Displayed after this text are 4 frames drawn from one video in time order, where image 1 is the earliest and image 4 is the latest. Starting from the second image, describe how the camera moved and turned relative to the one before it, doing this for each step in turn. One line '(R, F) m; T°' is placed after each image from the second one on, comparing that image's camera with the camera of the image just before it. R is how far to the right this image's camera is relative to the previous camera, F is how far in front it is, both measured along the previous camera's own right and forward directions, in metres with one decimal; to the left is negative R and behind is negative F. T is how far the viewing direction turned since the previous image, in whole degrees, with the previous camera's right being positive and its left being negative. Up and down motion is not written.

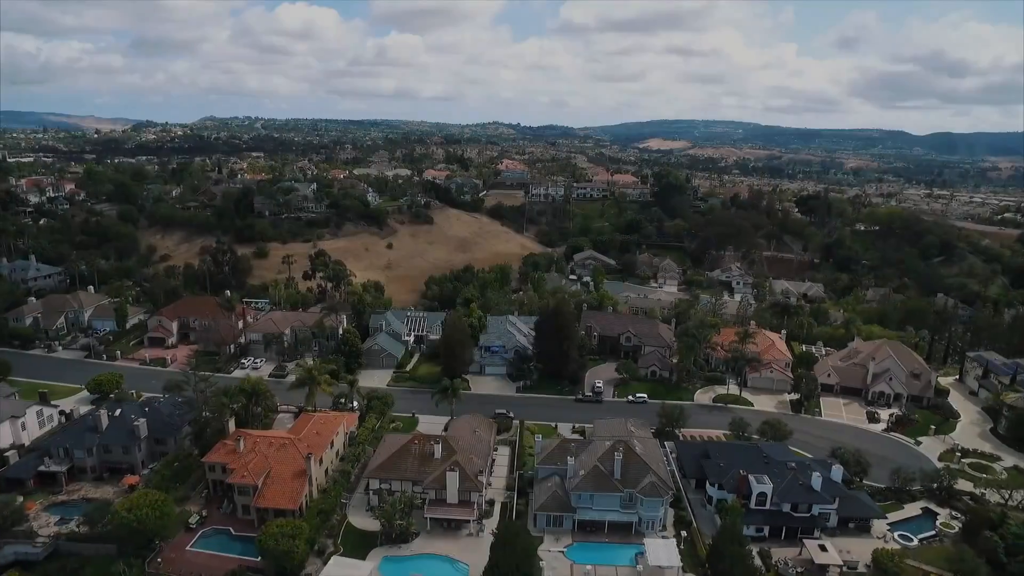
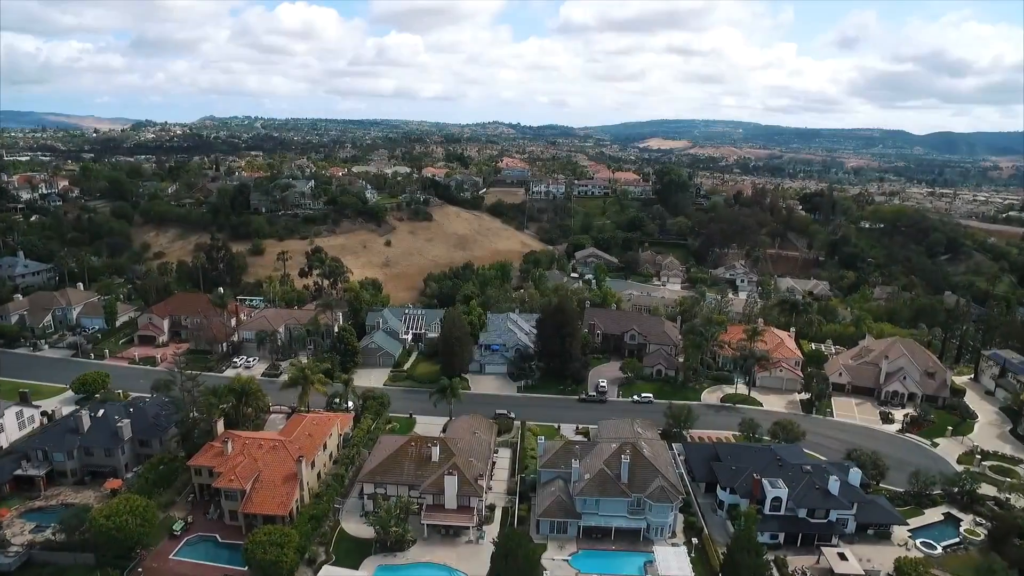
(-0.1, +2.2) m; 0°
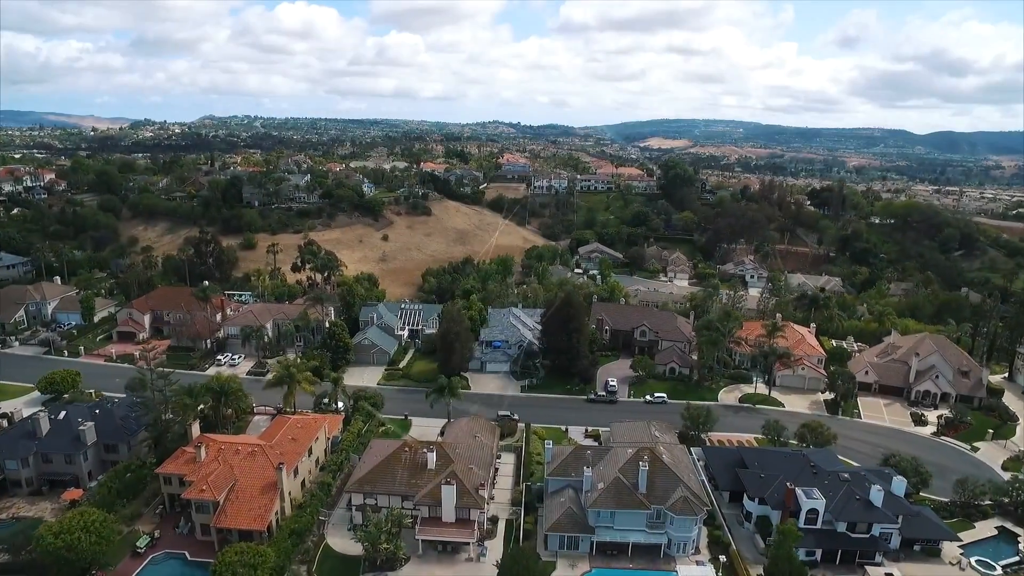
(-0.2, +4.5) m; 0°
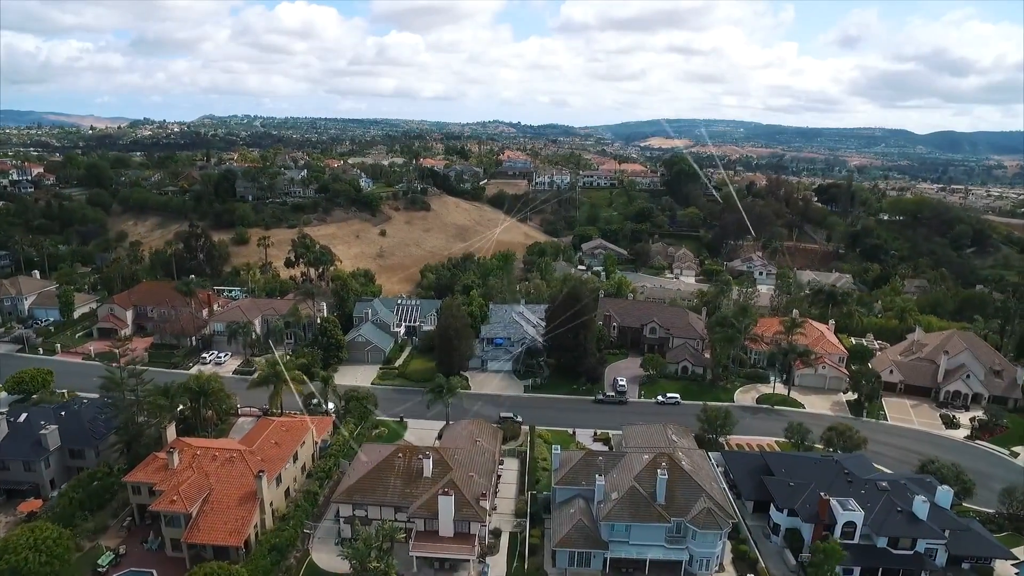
(-0.2, +3.7) m; 0°
